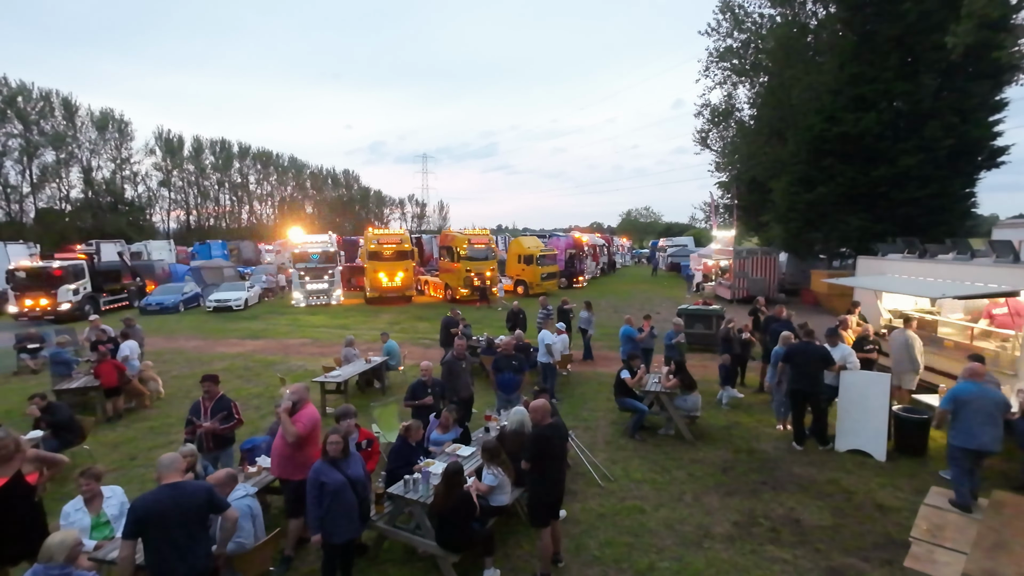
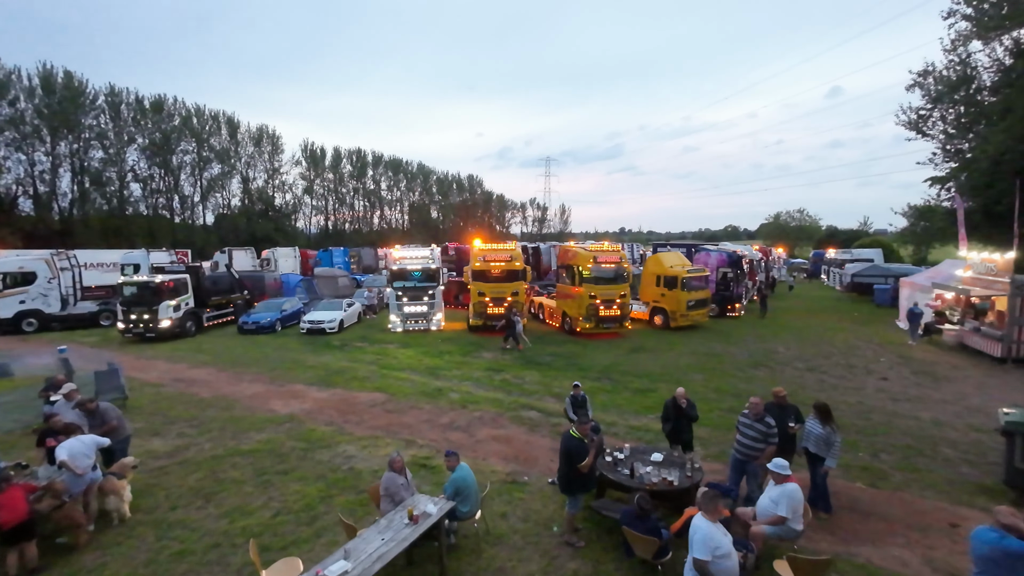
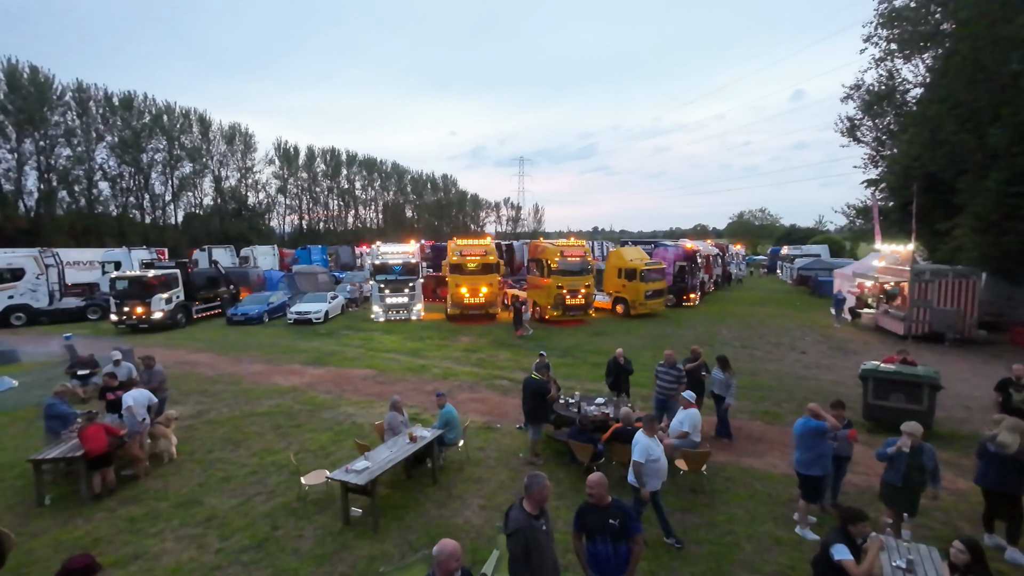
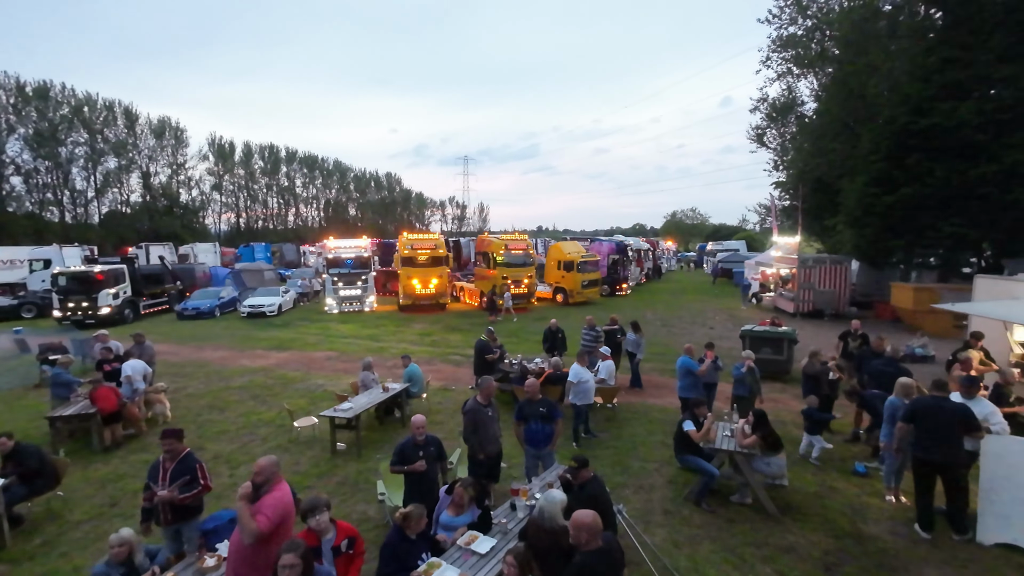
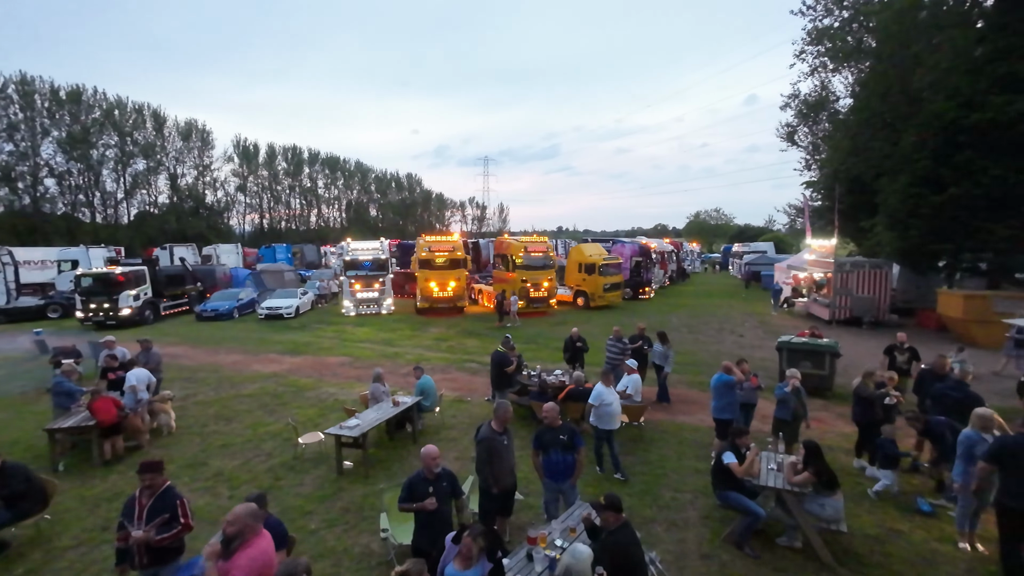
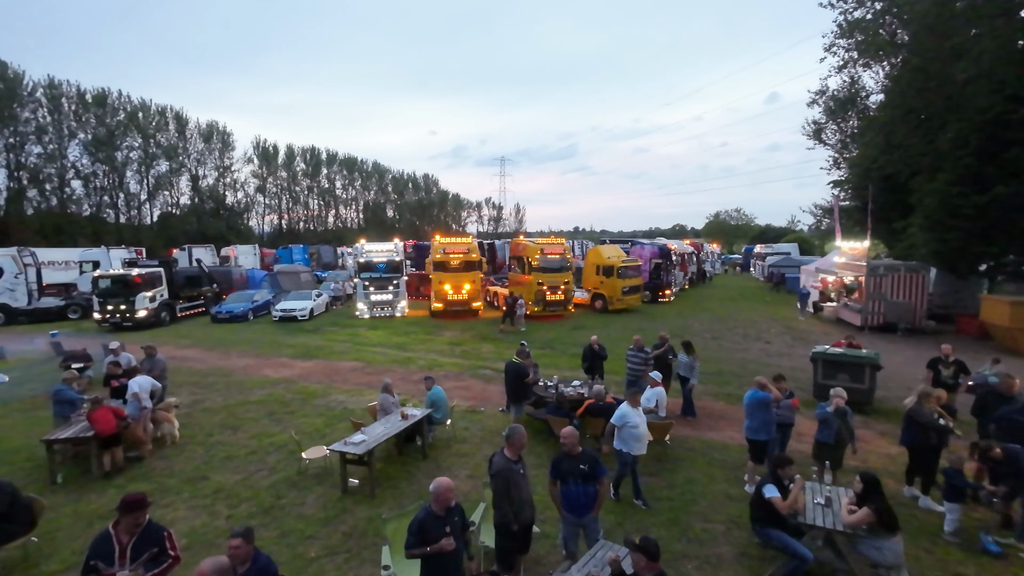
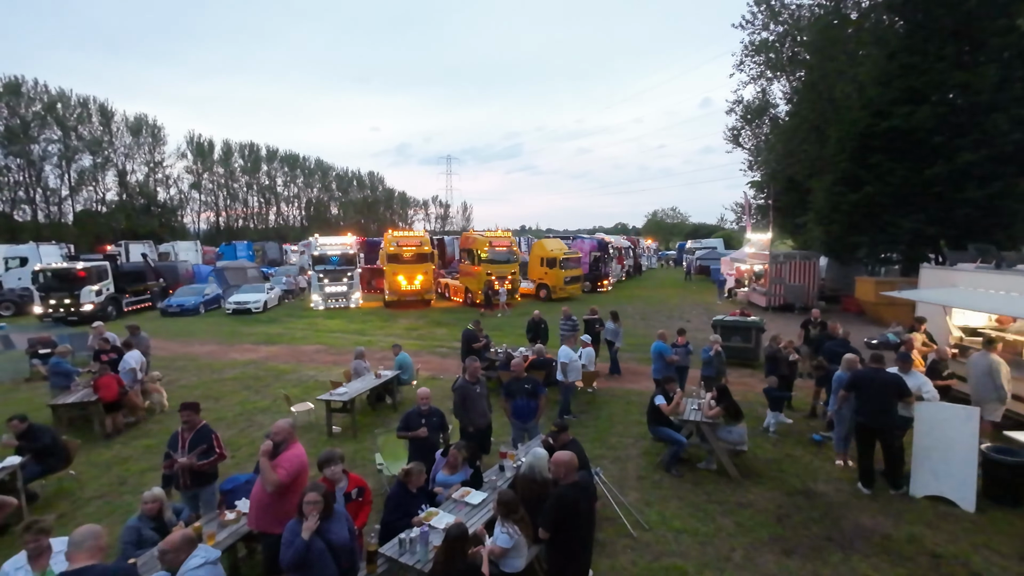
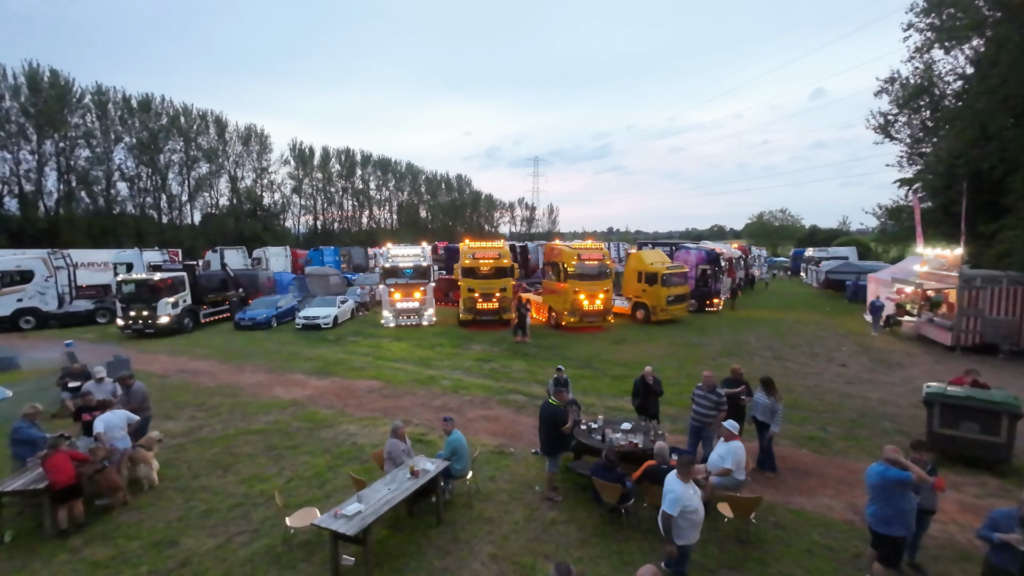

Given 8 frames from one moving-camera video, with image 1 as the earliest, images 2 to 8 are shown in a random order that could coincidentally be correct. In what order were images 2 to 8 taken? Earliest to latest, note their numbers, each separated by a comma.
7, 4, 5, 6, 3, 8, 2
